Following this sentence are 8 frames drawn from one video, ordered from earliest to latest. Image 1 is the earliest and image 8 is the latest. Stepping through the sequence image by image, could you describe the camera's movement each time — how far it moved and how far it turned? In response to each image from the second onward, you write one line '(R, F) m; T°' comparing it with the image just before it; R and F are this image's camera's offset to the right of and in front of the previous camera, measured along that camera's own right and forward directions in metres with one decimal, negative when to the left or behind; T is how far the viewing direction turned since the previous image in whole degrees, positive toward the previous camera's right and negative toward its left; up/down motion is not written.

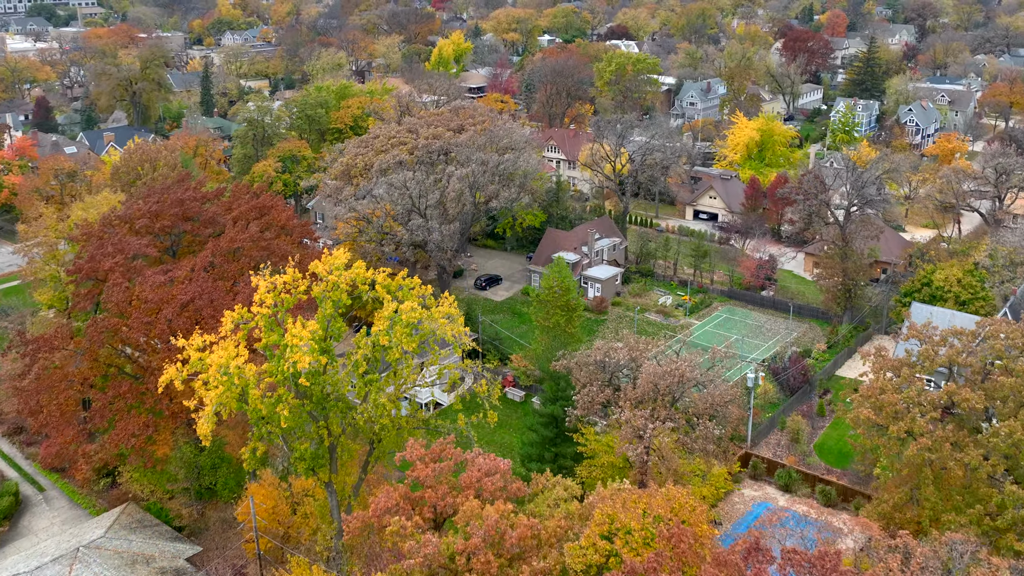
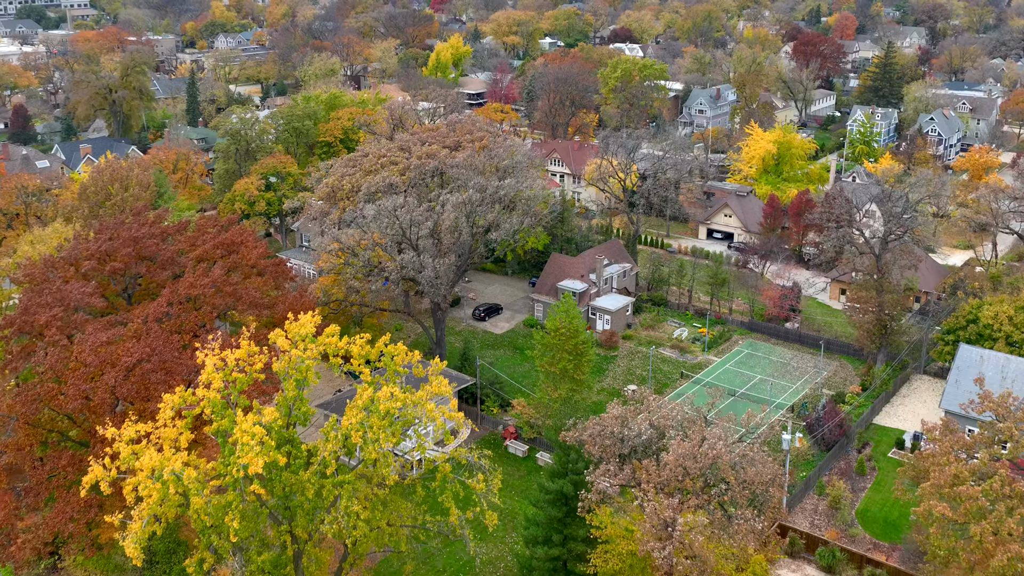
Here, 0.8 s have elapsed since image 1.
(-0.1, +3.6) m; 0°
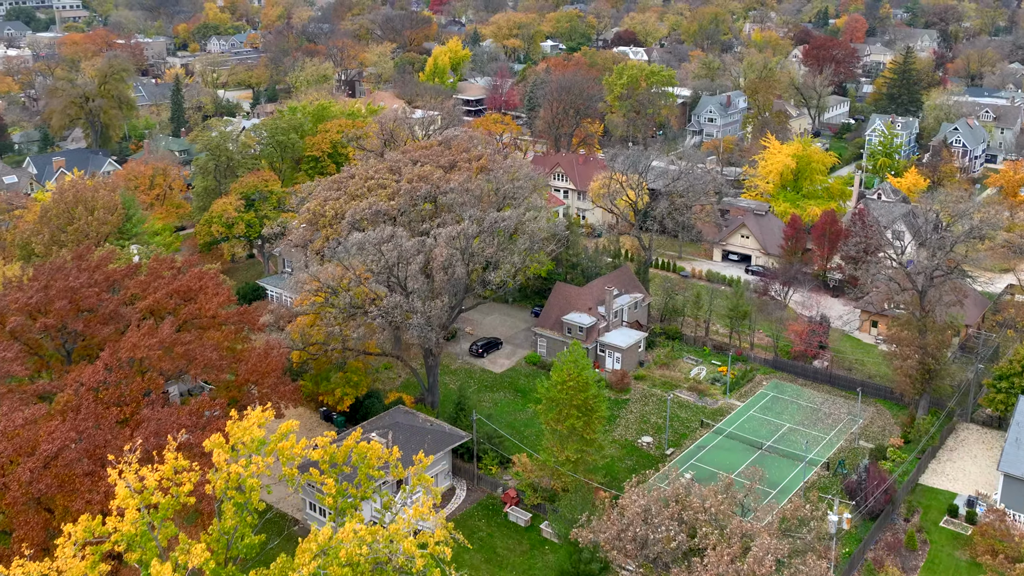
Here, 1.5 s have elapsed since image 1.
(0.0, +3.6) m; 0°
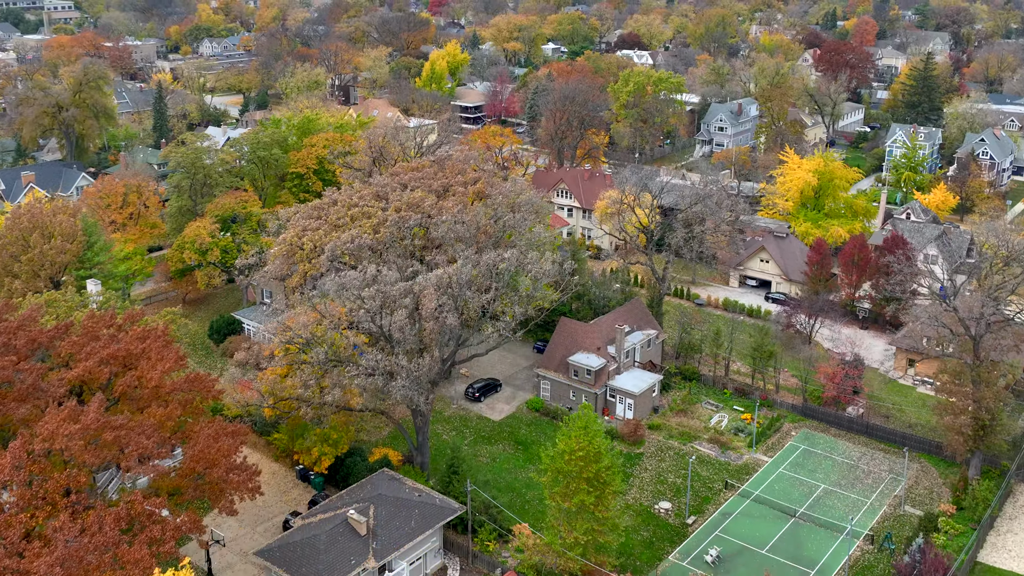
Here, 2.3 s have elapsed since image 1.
(0.0, +3.6) m; 0°
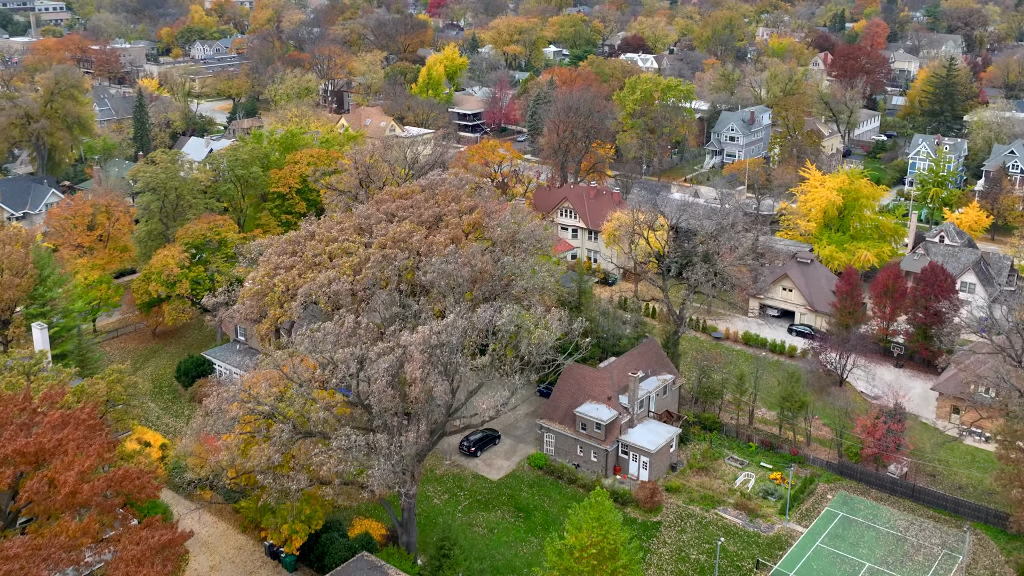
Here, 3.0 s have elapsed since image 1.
(0.0, +3.6) m; 0°
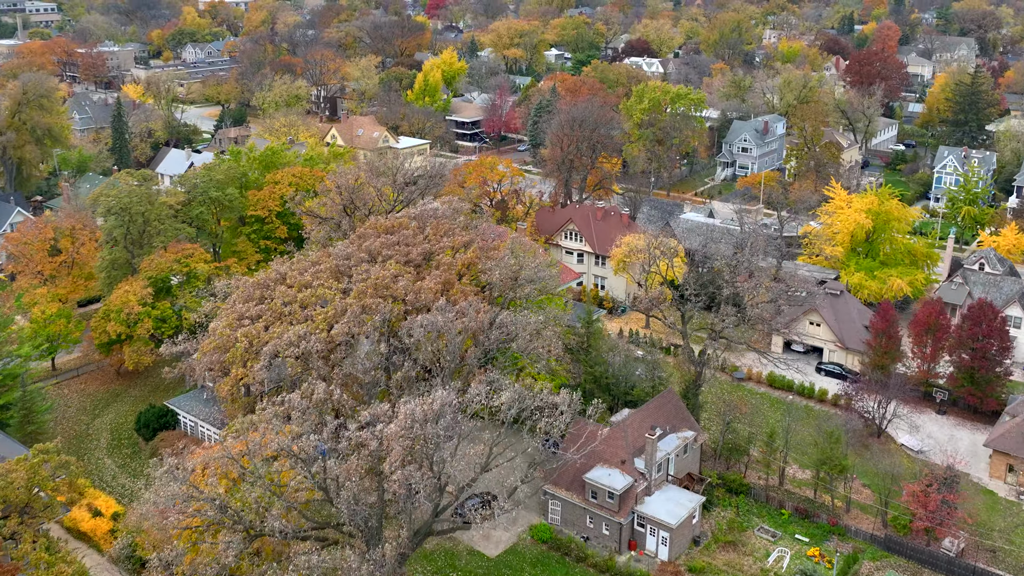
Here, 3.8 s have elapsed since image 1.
(0.0, +3.6) m; 0°
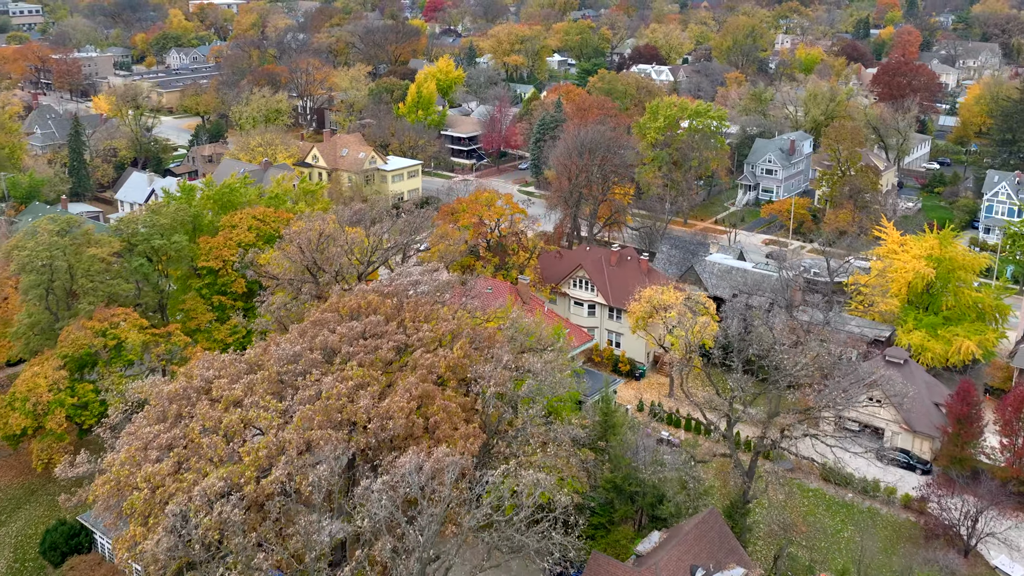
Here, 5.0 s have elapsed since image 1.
(0.0, +6.0) m; 0°
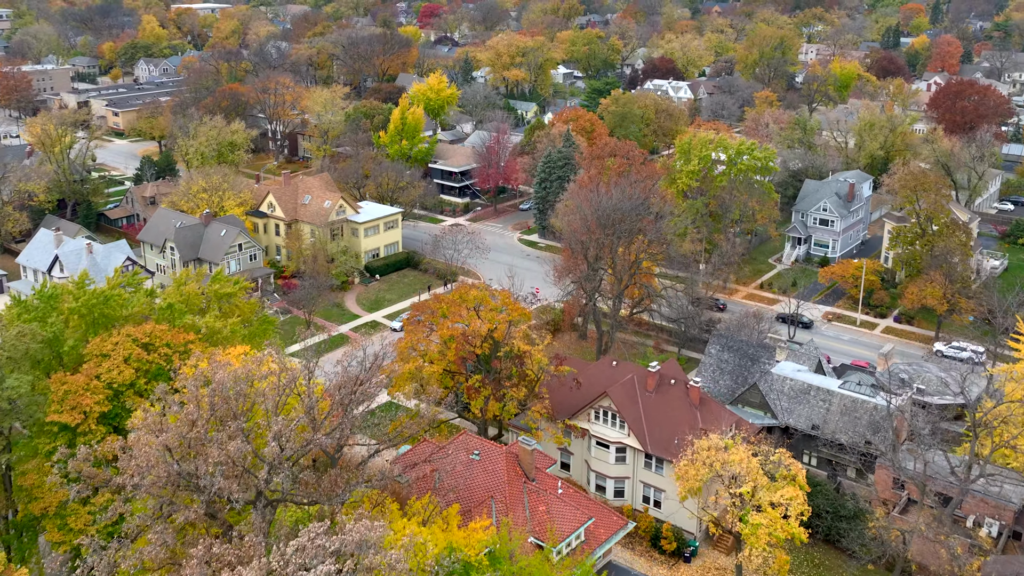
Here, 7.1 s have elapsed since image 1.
(+0.1, +10.3) m; 0°
